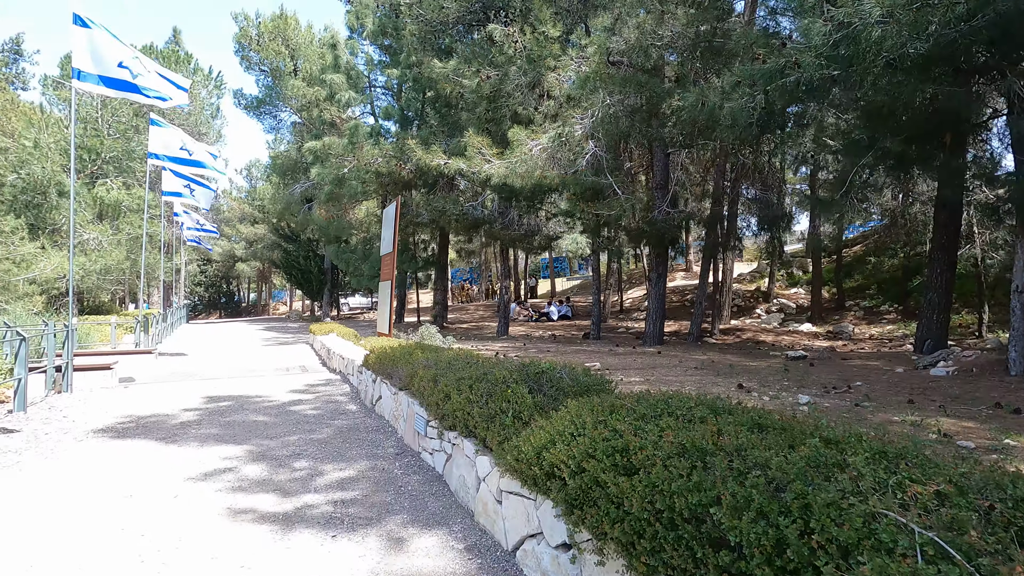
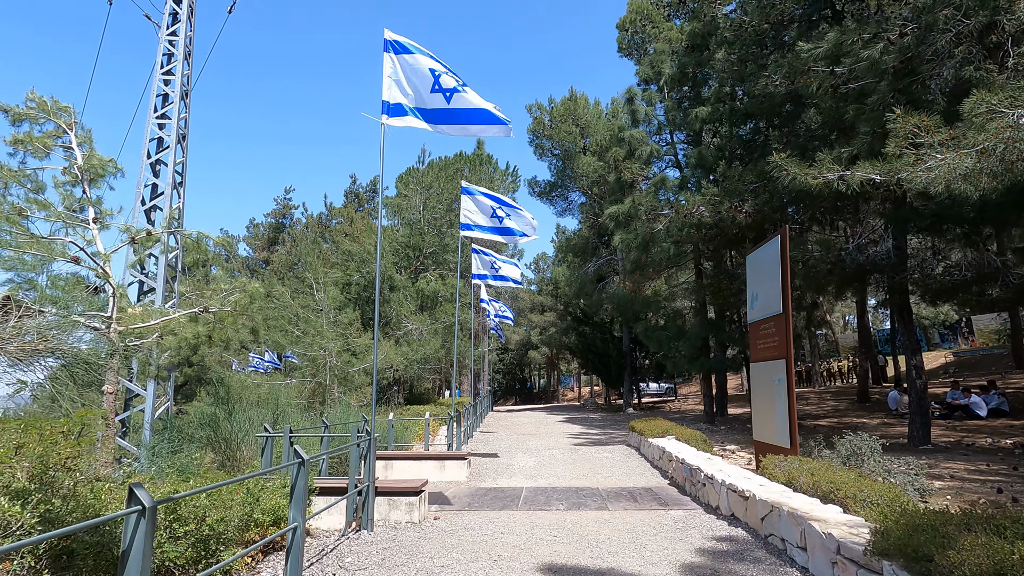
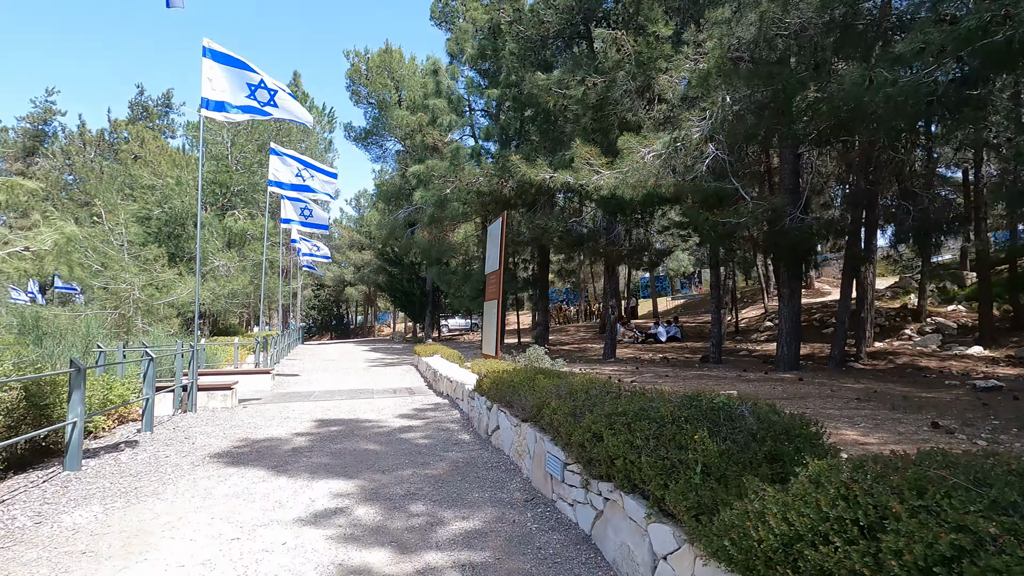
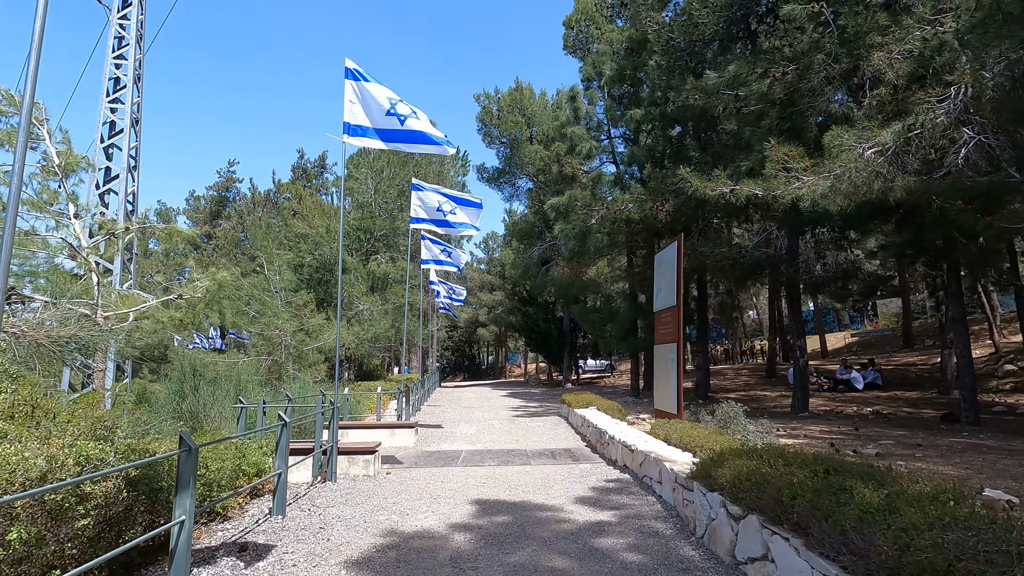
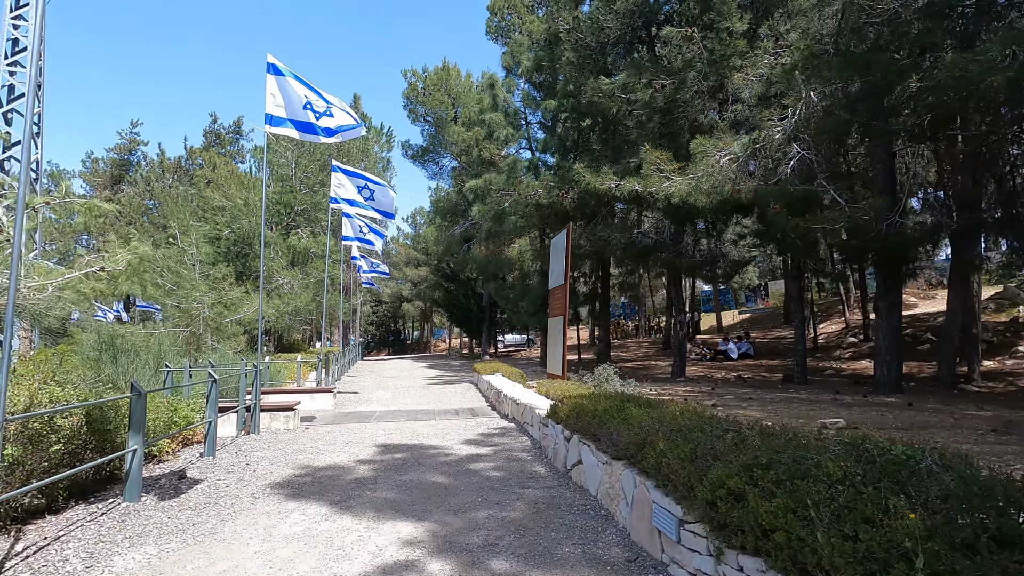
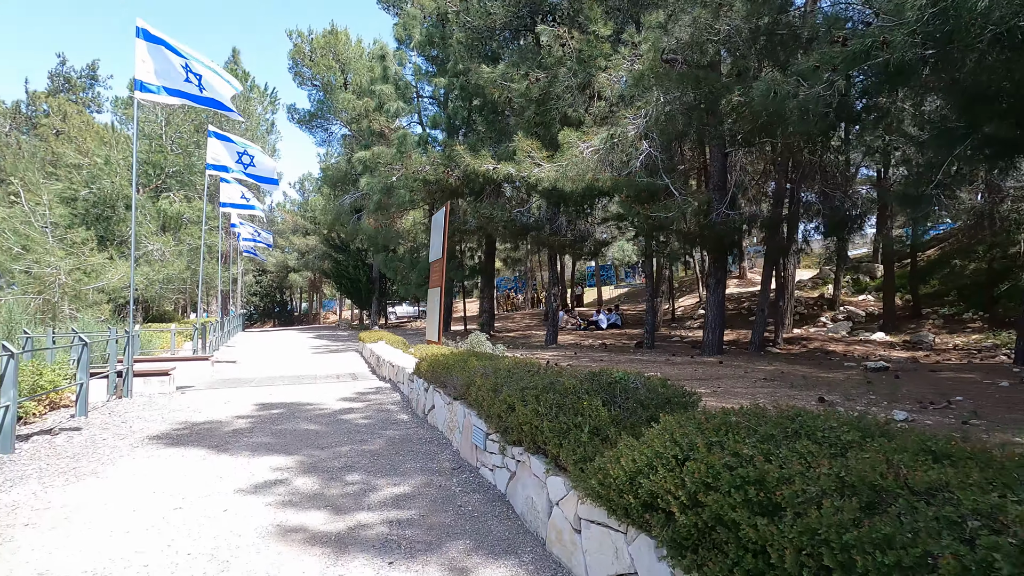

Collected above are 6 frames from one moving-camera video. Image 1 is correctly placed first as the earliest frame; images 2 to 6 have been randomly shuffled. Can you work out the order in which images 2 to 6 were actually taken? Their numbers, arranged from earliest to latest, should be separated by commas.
6, 3, 5, 4, 2
